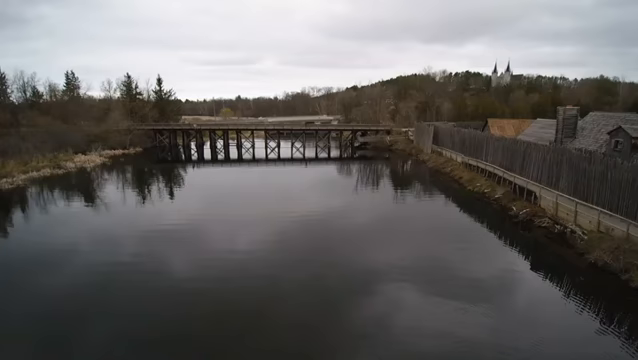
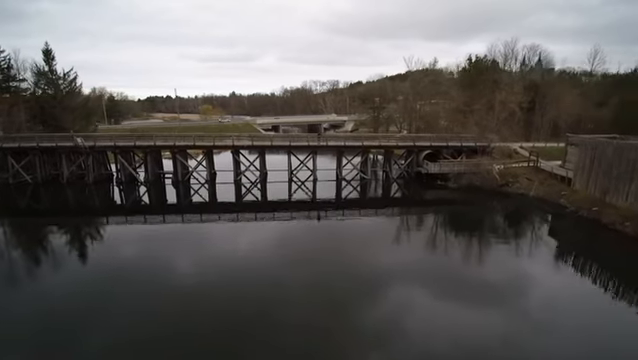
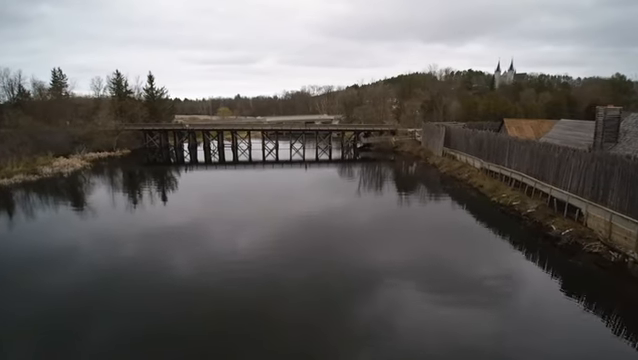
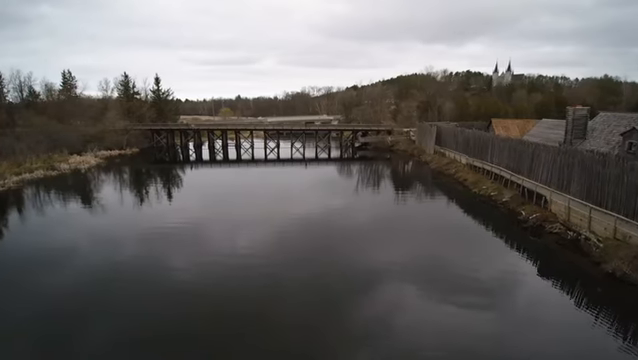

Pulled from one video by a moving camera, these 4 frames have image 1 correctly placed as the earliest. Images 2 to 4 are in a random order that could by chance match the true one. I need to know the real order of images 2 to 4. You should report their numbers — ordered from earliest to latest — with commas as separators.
4, 3, 2
